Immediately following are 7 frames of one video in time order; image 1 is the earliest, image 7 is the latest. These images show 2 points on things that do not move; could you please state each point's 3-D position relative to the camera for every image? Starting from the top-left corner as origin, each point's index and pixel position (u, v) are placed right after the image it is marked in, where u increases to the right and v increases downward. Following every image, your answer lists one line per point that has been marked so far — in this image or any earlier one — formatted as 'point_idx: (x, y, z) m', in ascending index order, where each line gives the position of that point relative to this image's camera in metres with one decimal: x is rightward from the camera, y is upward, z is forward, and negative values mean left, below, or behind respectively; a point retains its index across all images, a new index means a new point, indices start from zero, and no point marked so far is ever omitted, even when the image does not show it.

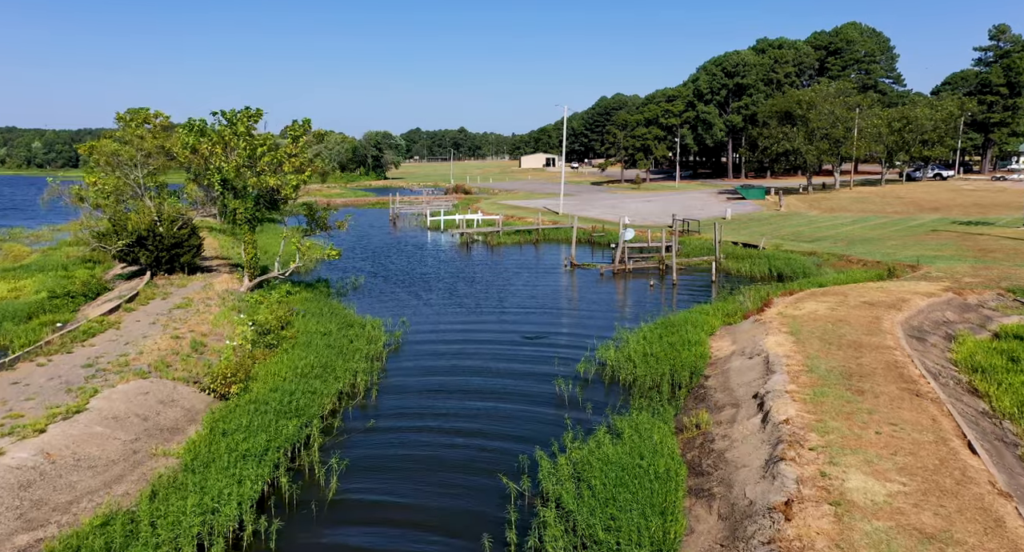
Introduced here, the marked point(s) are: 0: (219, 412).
0: (-6.0, -2.8, +16.1) m
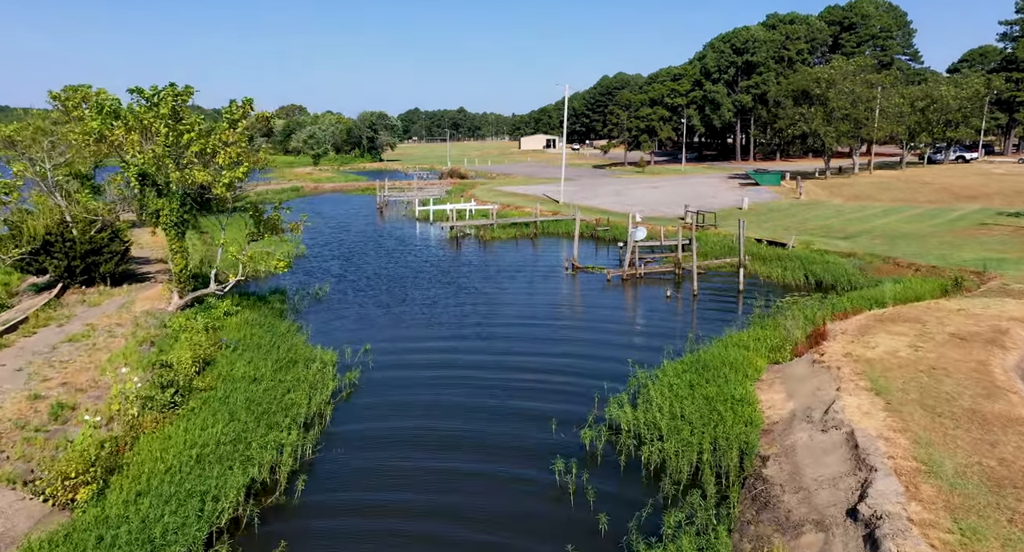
0: (-6.4, -3.6, +10.7) m
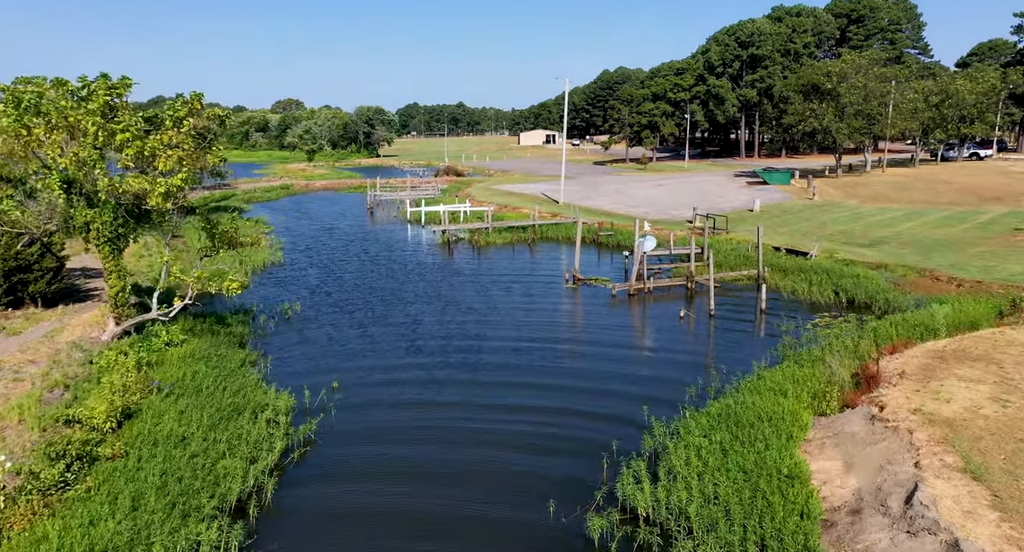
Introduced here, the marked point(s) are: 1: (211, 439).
0: (-6.6, -4.3, +7.3) m
1: (-5.6, -3.1, +14.7) m
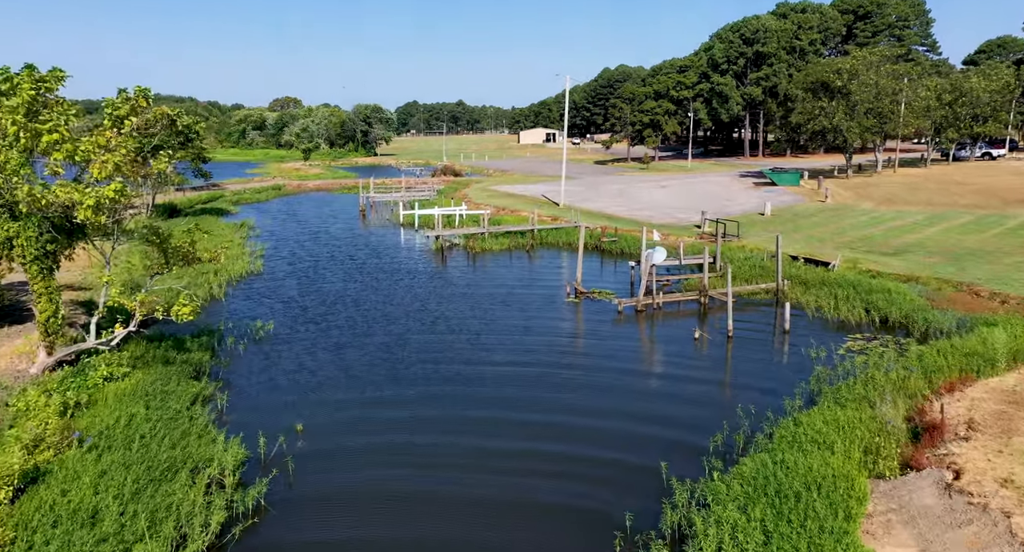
0: (-6.7, -4.8, +4.4) m
1: (-5.8, -3.6, +11.9) m
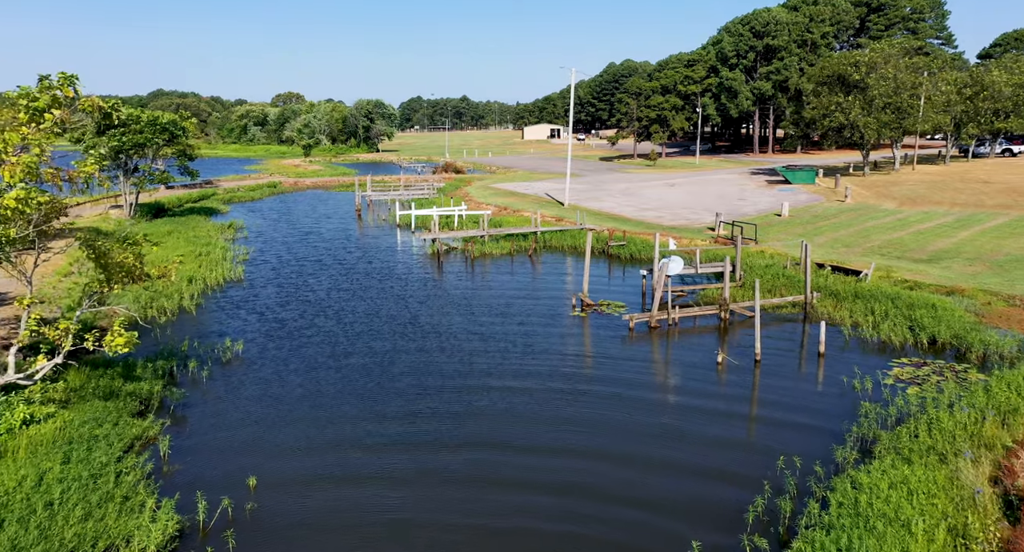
0: (-6.9, -5.4, +1.6) m
1: (-5.9, -4.1, +9.1) m
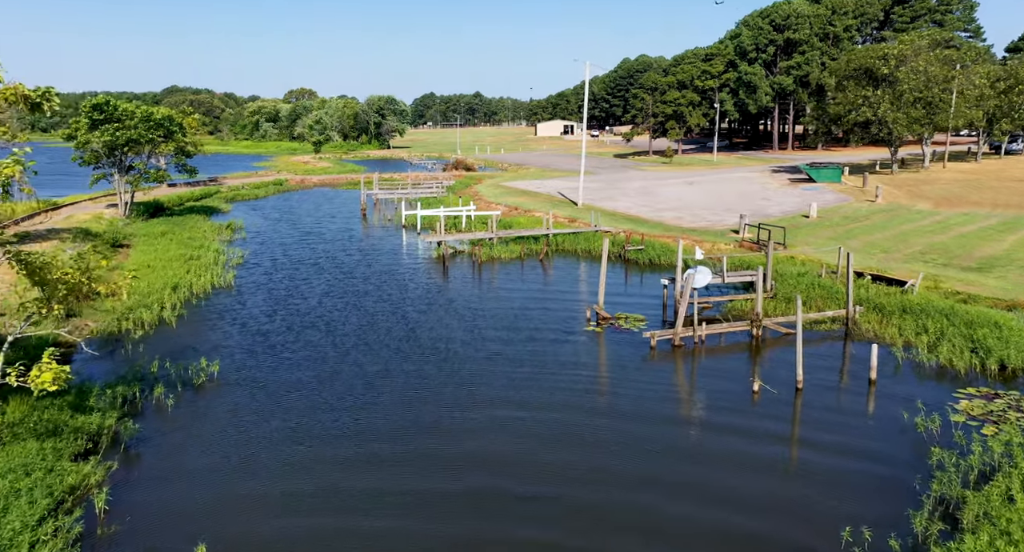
0: (-7.1, -5.8, -0.9) m
1: (-5.9, -4.5, +6.6) m
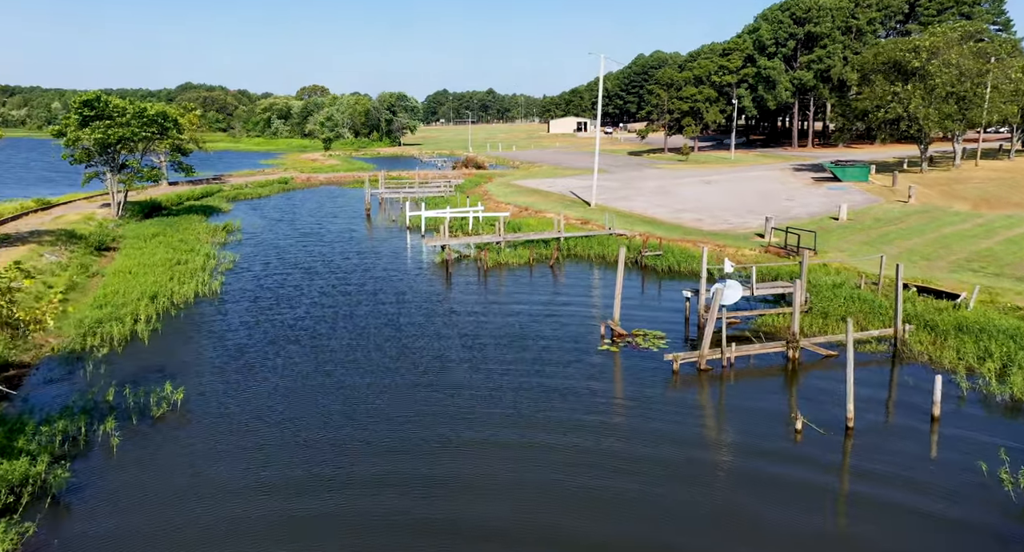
0: (-7.4, -6.2, -3.3) m
1: (-6.1, -4.9, +4.1) m
